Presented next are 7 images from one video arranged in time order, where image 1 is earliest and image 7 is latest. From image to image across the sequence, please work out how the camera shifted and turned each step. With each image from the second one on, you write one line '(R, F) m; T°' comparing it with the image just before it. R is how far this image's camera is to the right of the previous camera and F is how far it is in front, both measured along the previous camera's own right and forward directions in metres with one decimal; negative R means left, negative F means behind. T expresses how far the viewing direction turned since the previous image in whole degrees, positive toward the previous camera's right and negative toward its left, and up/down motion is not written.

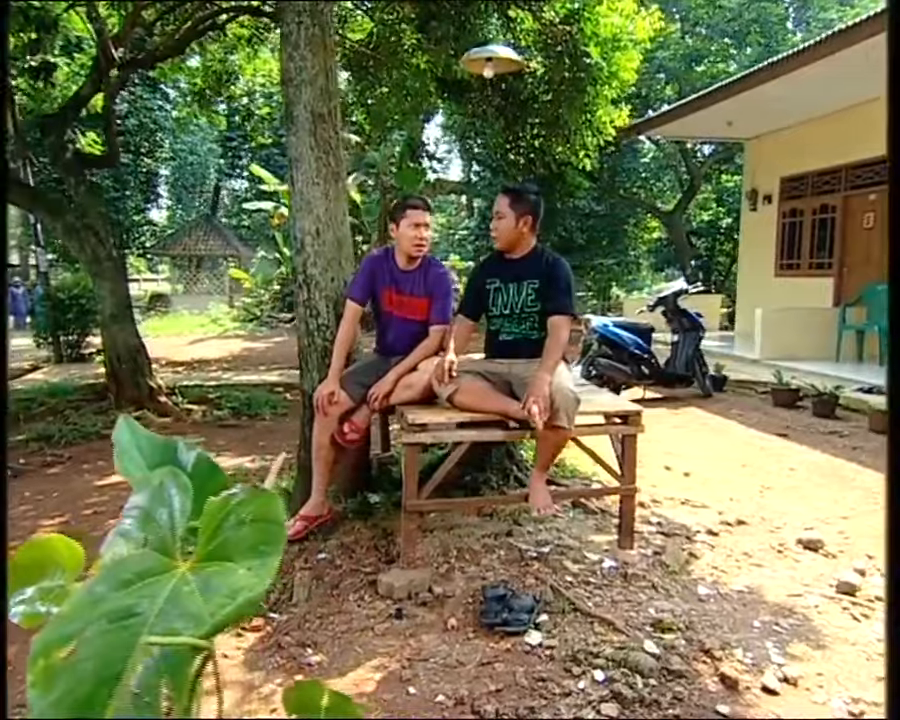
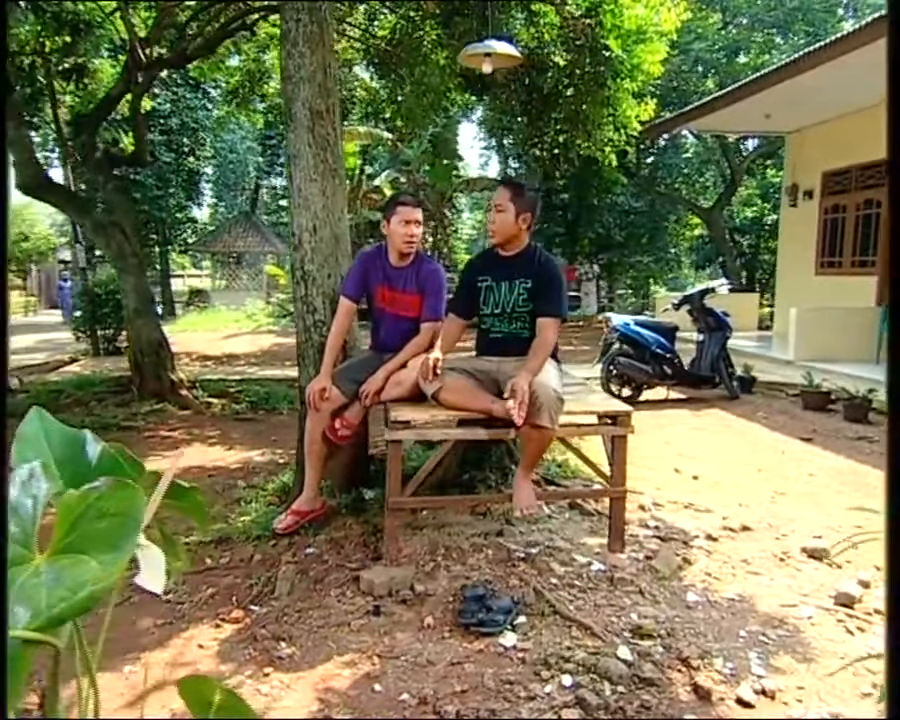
(+0.4, 0.0) m; -5°
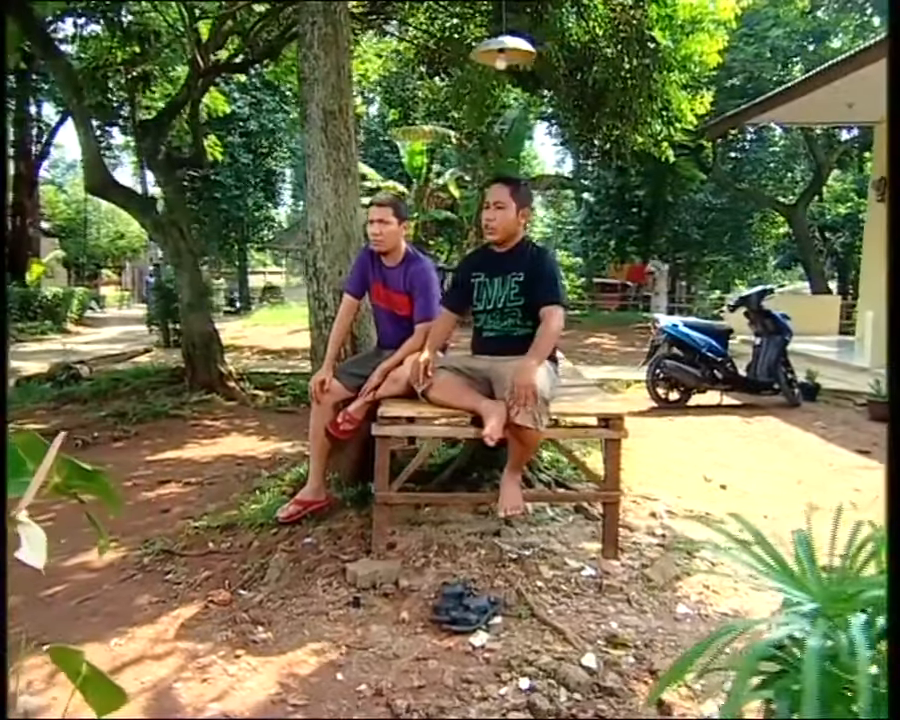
(+0.6, 0.0) m; -9°
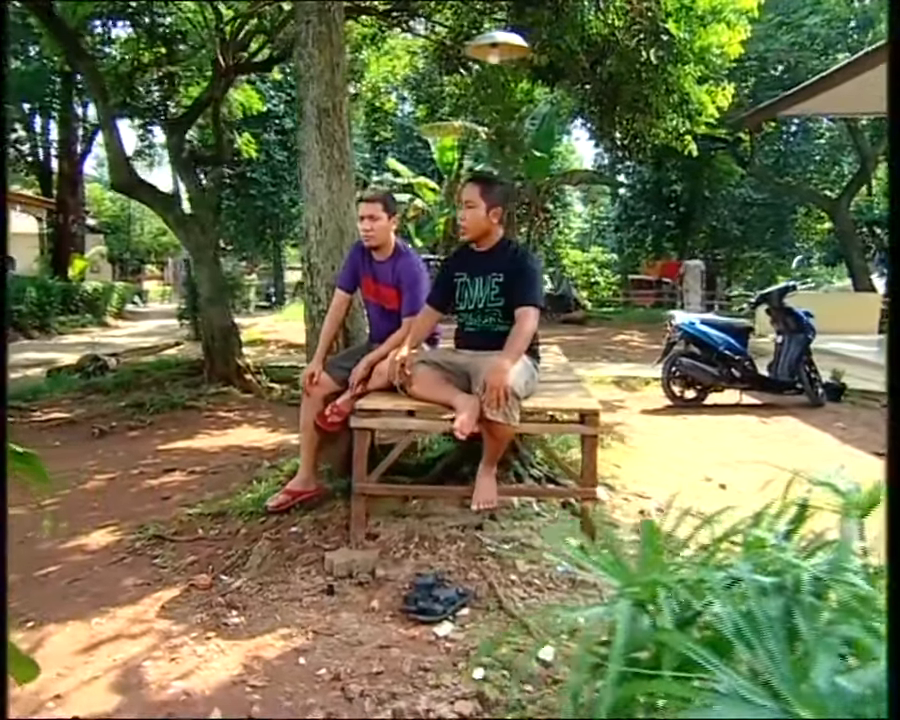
(+0.4, 0.0) m; -5°
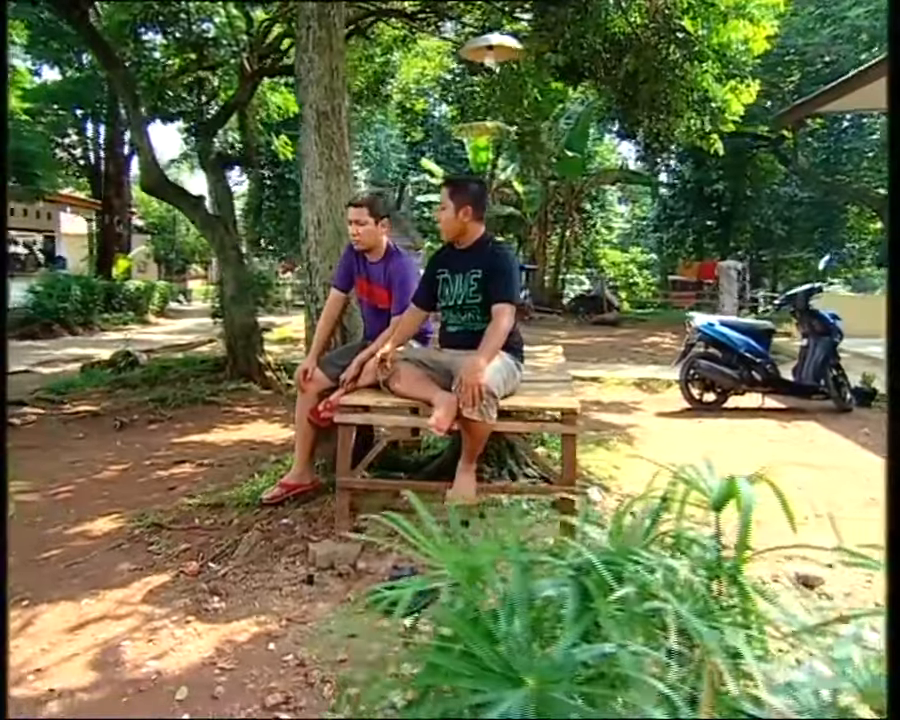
(+0.4, 0.0) m; -5°
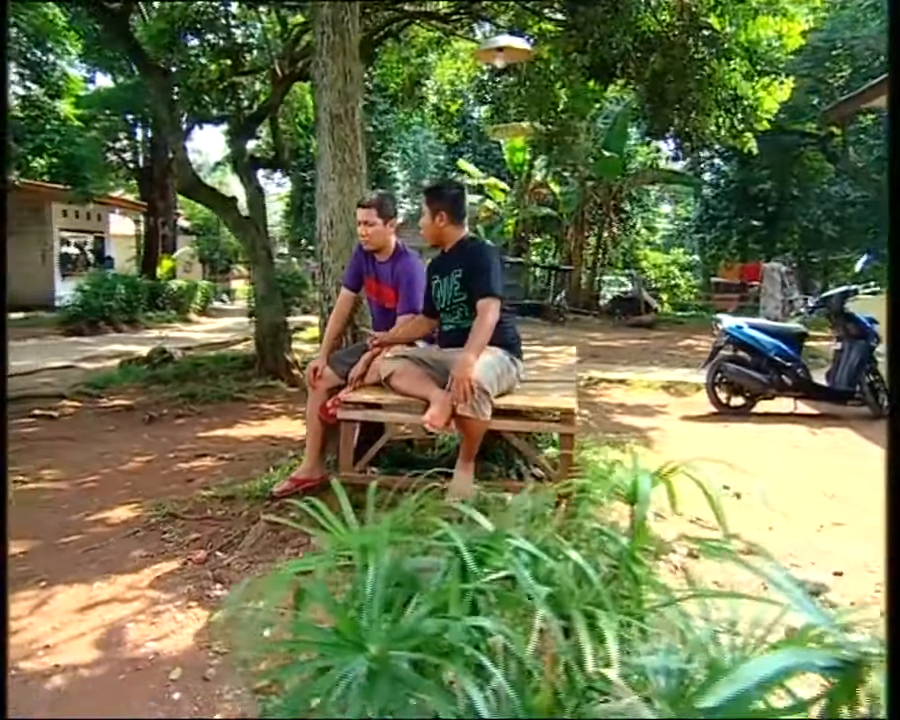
(+0.3, 0.0) m; -5°
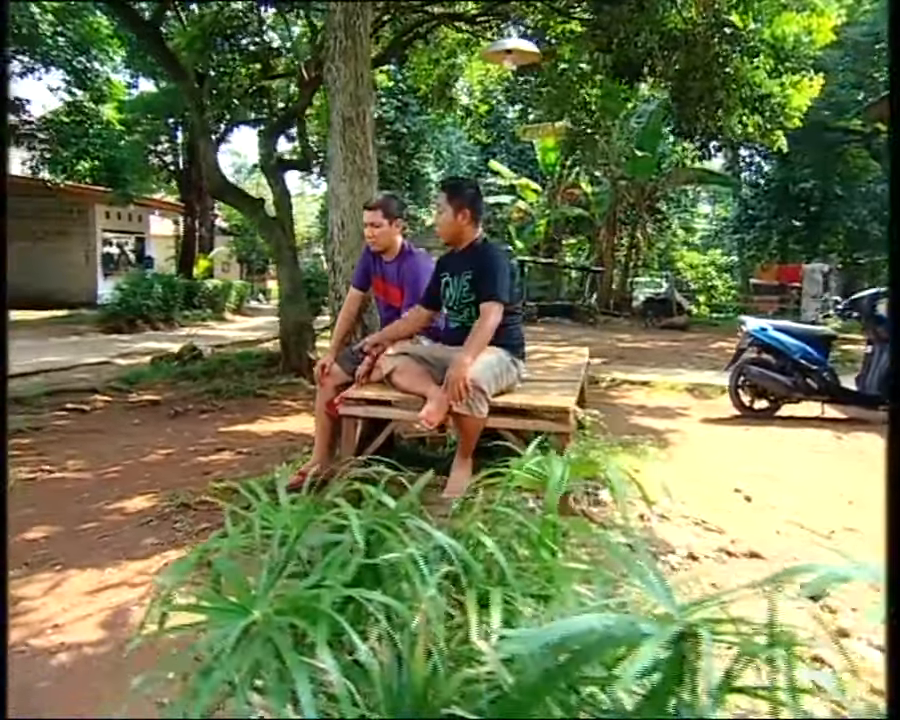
(+0.3, 0.0) m; -4°
